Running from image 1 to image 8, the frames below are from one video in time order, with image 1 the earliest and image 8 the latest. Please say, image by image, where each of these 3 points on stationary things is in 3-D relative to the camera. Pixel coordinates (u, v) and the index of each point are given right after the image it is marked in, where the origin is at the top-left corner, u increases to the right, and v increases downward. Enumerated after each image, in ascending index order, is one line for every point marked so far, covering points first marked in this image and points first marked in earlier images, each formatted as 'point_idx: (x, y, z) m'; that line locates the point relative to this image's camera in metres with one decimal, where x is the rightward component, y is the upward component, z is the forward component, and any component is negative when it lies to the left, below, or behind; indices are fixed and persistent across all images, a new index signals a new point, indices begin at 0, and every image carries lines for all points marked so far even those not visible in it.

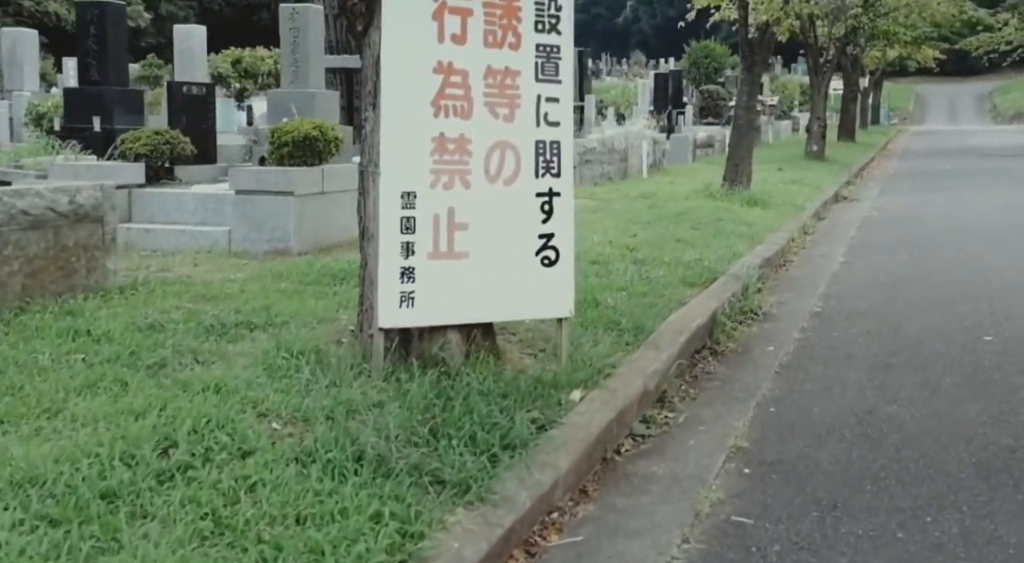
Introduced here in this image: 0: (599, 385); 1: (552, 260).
0: (+0.4, -0.4, +5.2) m
1: (+0.2, +0.1, +5.3) m
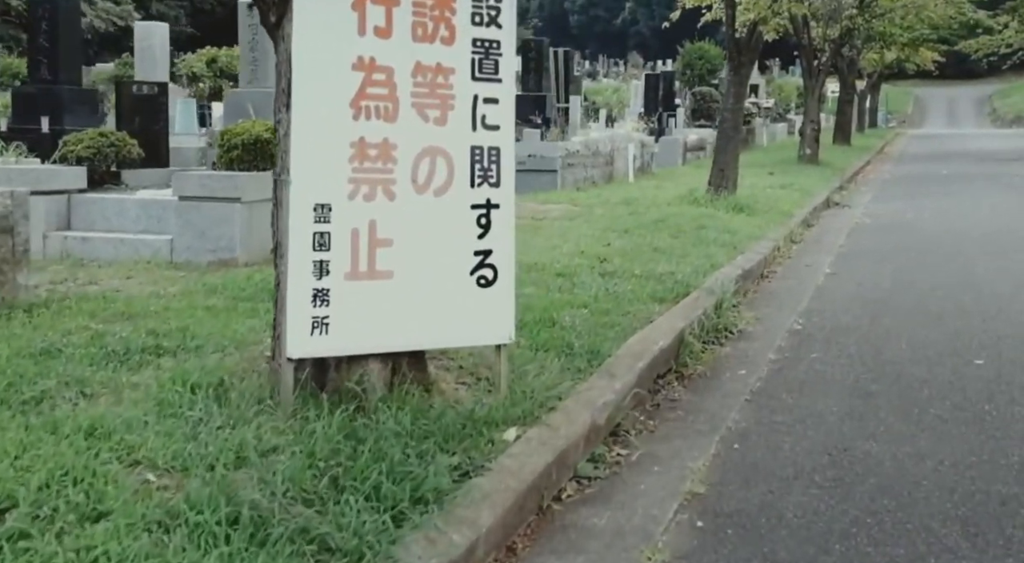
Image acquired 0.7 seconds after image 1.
0: (+0.1, -0.5, +4.6) m
1: (-0.1, 0.0, +4.7) m
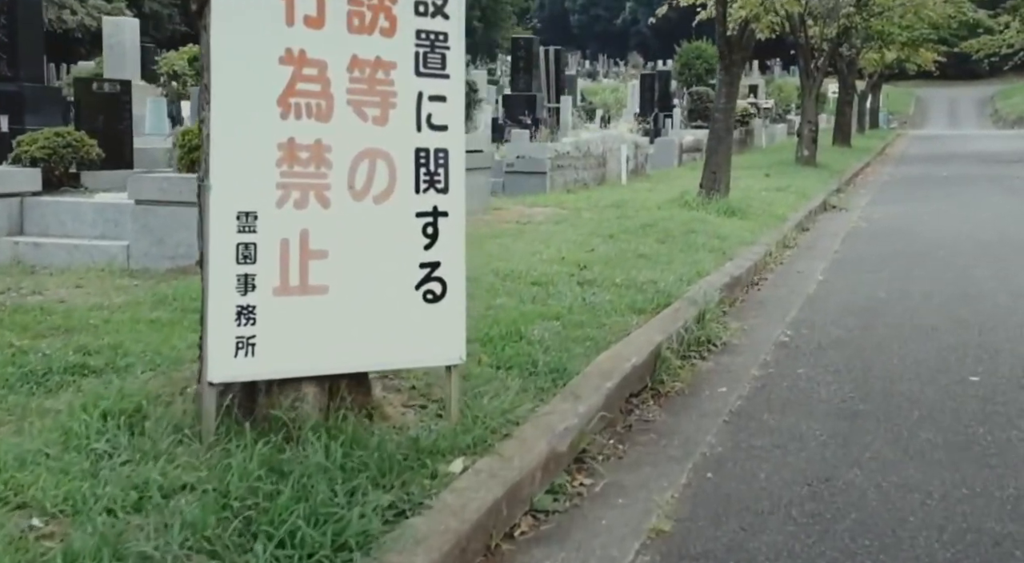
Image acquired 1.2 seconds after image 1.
0: (-0.1, -0.6, +4.2) m
1: (-0.3, 0.0, +4.3) m
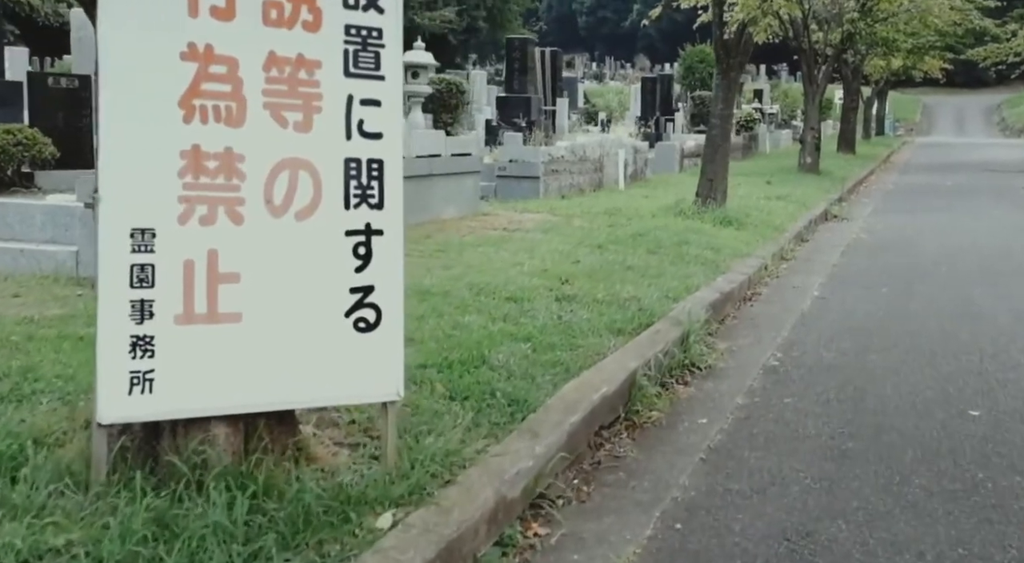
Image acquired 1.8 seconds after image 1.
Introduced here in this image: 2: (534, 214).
0: (-0.3, -0.7, +3.8) m
1: (-0.4, -0.1, +3.8) m
2: (+0.2, +0.7, +13.0) m
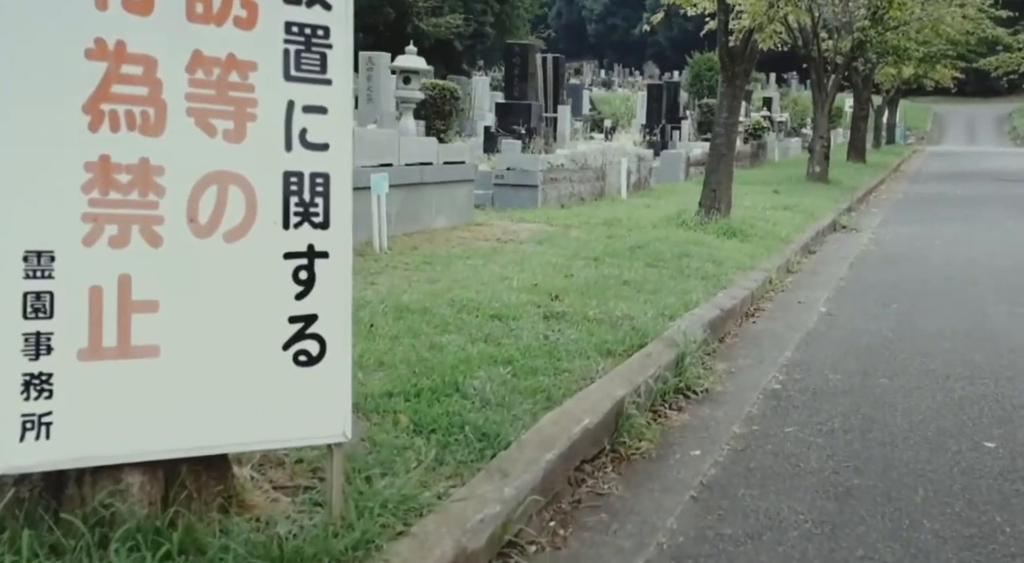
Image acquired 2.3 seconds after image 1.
0: (-0.4, -0.7, +3.3) m
1: (-0.5, -0.2, +3.4) m
2: (+0.2, +0.6, +12.6) m
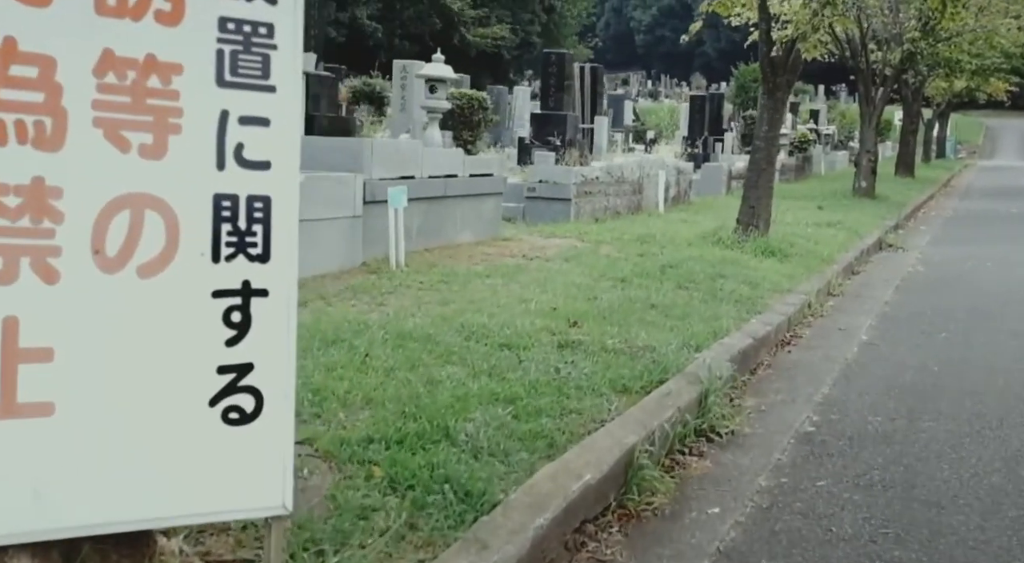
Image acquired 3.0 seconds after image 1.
0: (-0.4, -0.8, +2.8) m
1: (-0.6, -0.3, +2.9) m
2: (+0.5, +0.4, +12.0) m
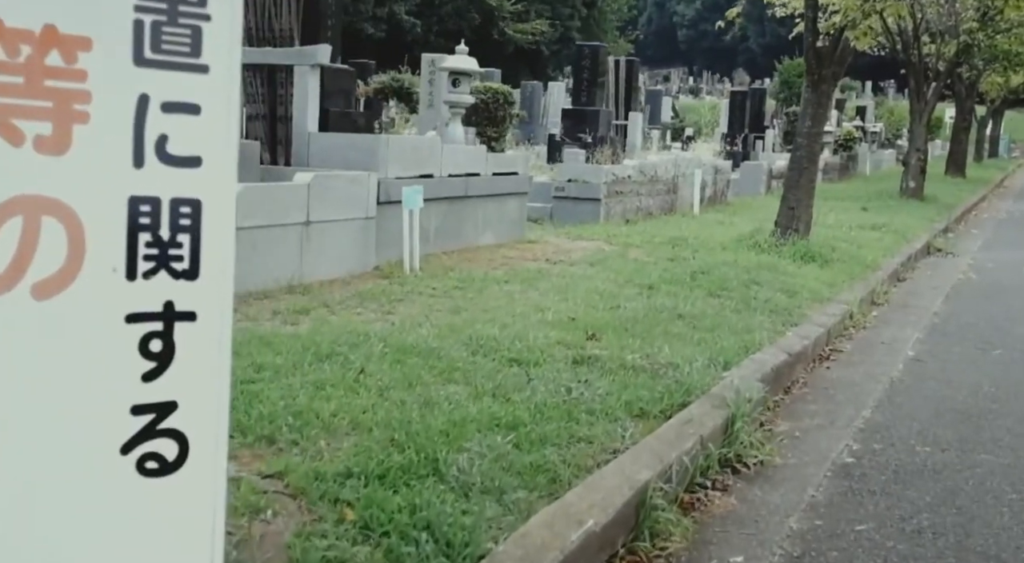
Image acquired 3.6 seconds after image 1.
0: (-0.5, -0.9, +2.3) m
1: (-0.7, -0.4, +2.4) m
2: (+0.7, +0.4, +11.5) m
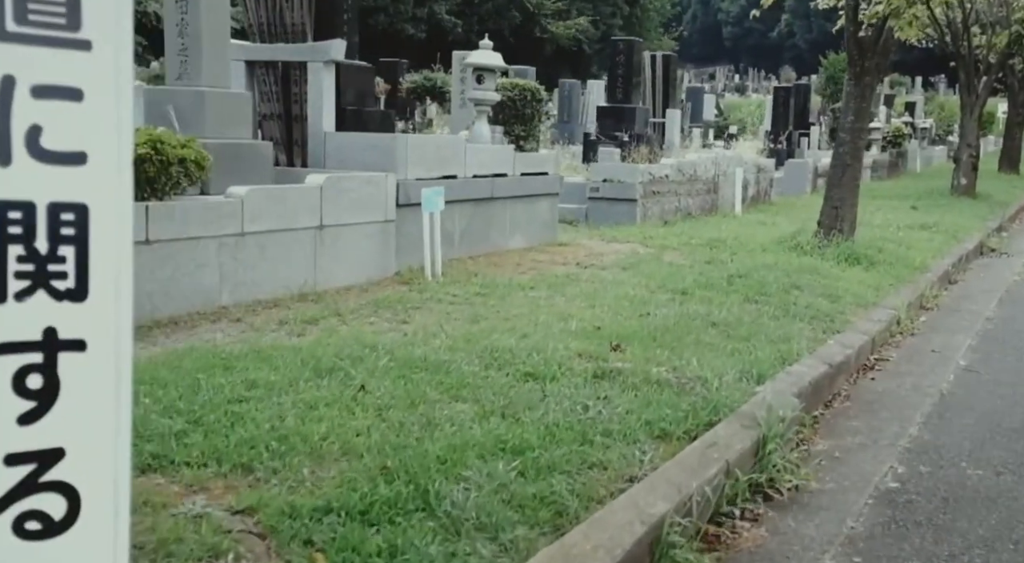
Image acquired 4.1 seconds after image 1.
0: (-0.6, -0.9, +1.9) m
1: (-0.7, -0.4, +2.0) m
2: (+1.0, +0.3, +11.0) m
